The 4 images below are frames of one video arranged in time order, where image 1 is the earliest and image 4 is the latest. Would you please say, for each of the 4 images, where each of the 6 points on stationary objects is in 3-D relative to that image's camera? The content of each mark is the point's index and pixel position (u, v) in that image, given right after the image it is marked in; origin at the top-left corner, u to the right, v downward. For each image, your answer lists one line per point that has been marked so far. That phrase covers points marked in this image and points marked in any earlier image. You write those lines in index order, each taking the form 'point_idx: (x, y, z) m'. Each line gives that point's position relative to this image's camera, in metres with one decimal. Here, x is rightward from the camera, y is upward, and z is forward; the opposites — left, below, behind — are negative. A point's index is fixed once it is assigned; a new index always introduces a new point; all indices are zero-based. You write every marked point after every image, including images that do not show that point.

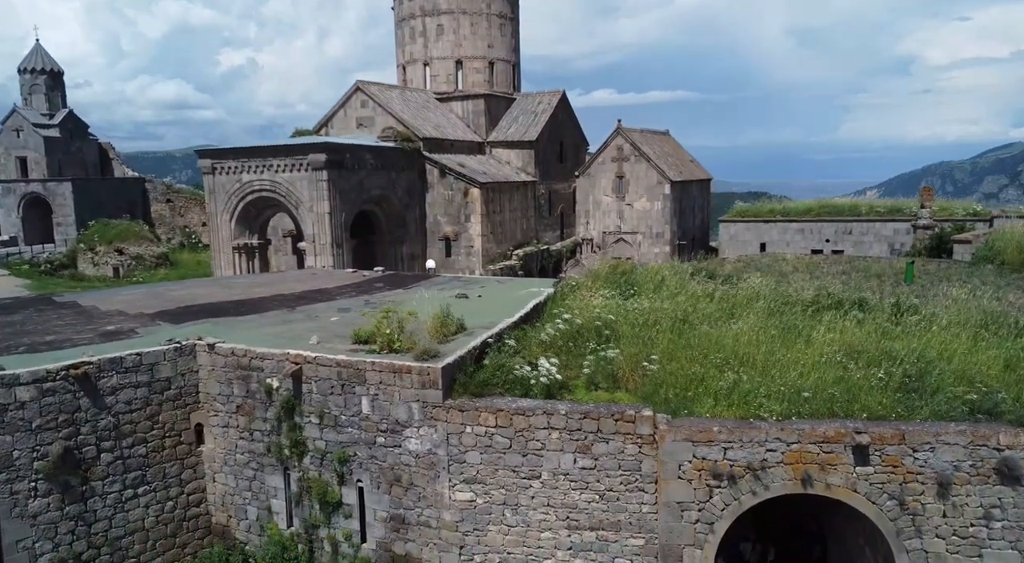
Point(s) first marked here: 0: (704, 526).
0: (+2.4, -3.0, +9.4) m
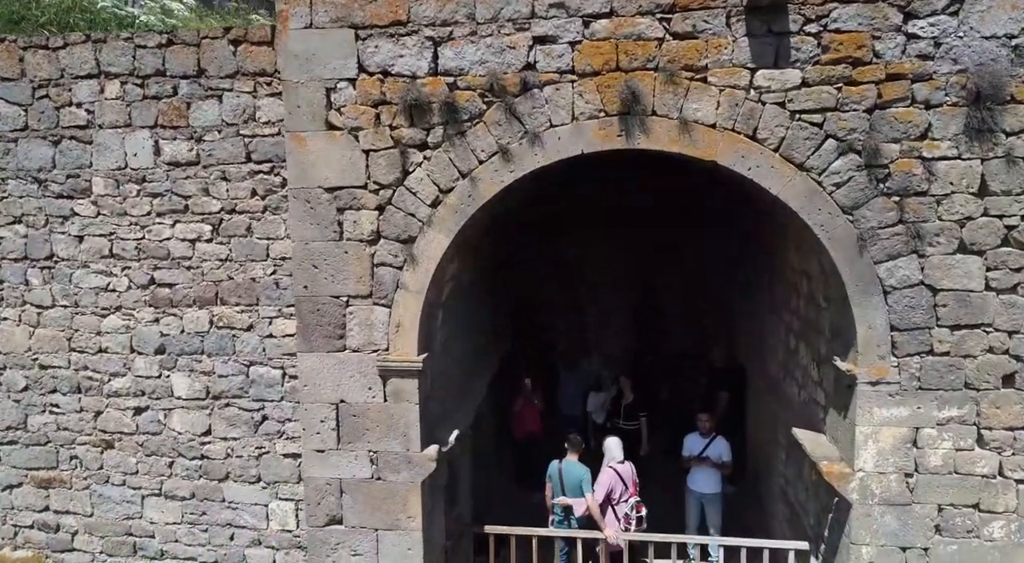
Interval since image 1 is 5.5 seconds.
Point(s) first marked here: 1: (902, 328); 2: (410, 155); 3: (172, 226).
0: (-0.6, +0.1, +3.9) m
1: (+1.8, -0.2, +3.6) m
2: (-0.5, +0.6, +3.8) m
3: (-2.1, +0.3, +4.6) m
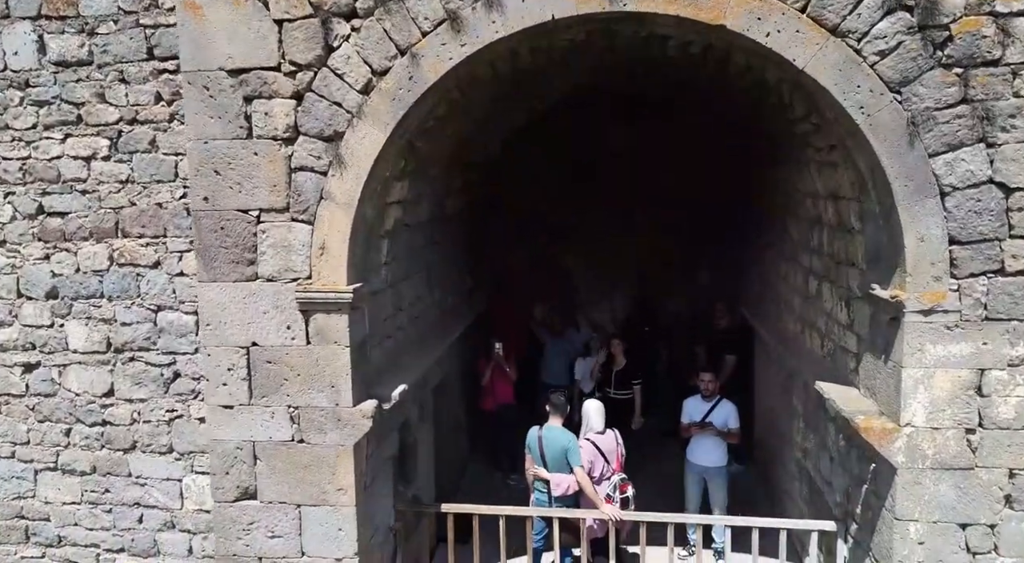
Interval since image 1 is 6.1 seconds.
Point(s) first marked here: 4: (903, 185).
0: (-0.8, +0.5, +3.0) m
1: (+1.6, +0.1, +2.8) m
2: (-0.7, +1.0, +3.0) m
3: (-2.2, +0.7, +3.8) m
4: (+1.4, +0.4, +2.8) m
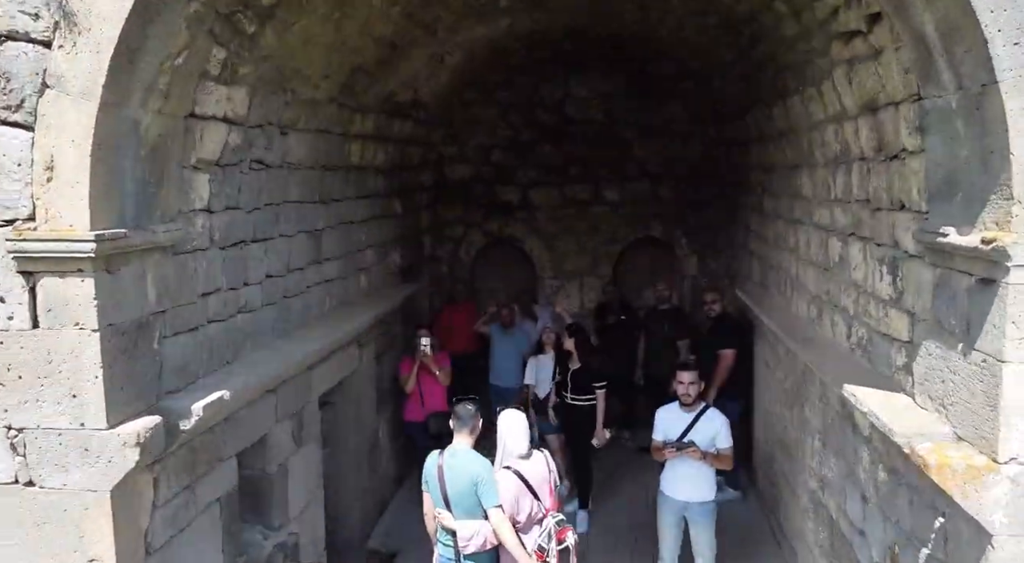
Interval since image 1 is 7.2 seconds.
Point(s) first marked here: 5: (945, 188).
0: (-1.1, +0.7, +1.9) m
1: (+1.2, +0.3, +1.6) m
2: (-1.1, +1.1, +1.8) m
3: (-2.6, +0.8, +2.6) m
4: (+1.0, +0.5, +1.6) m
5: (+1.1, +0.2, +1.9) m
